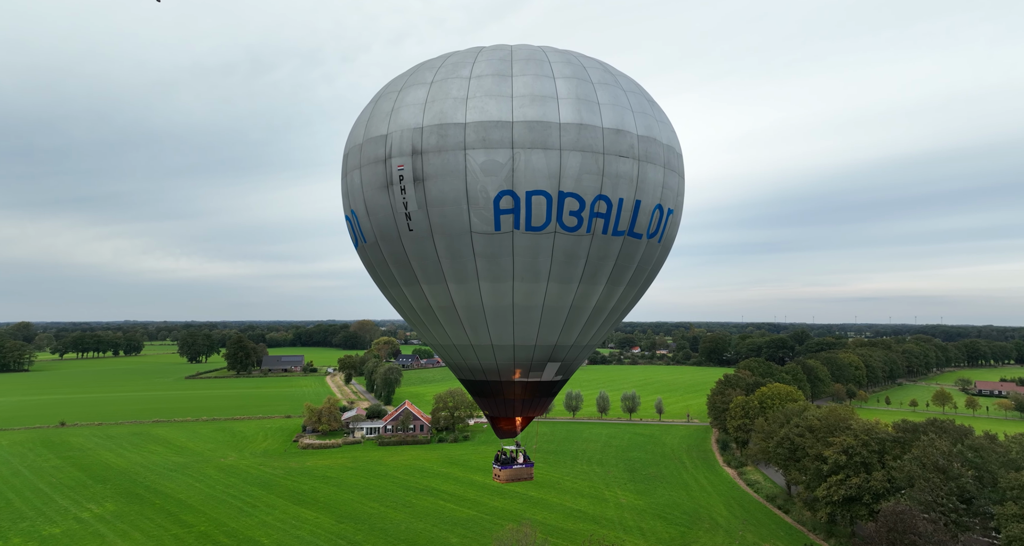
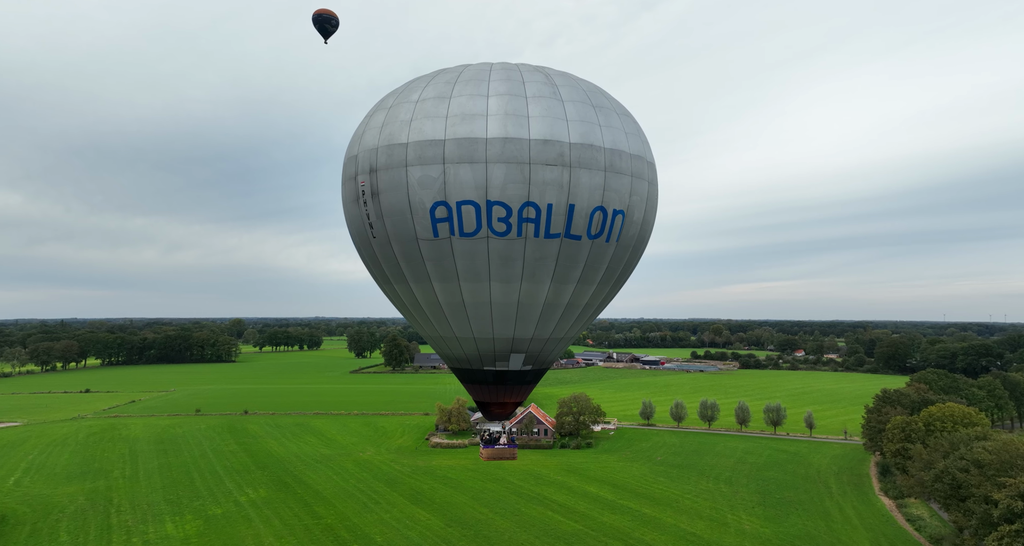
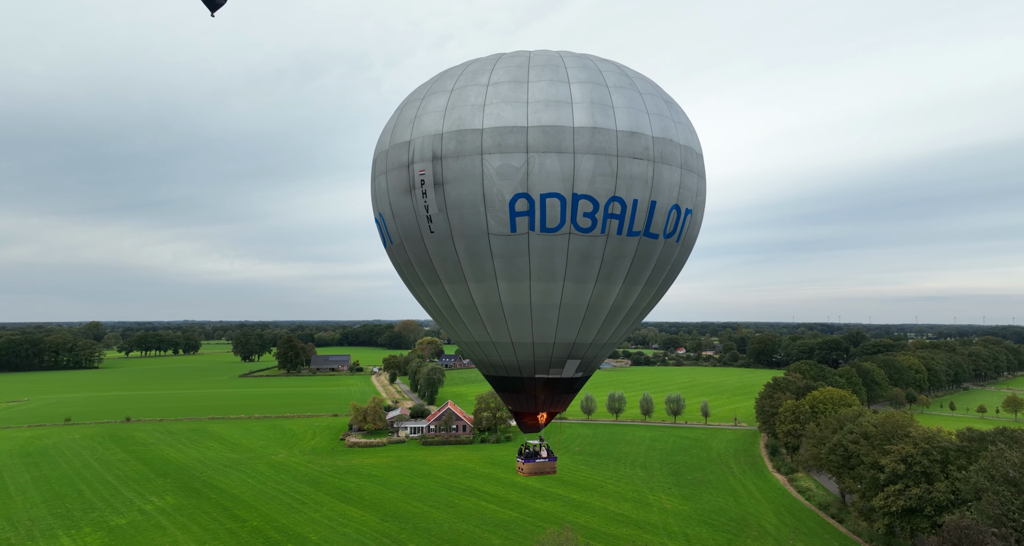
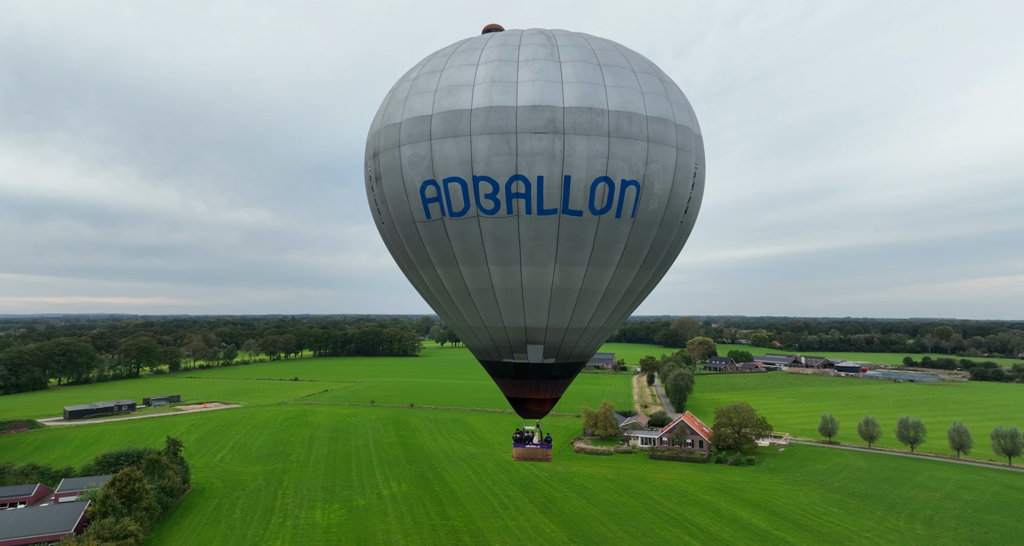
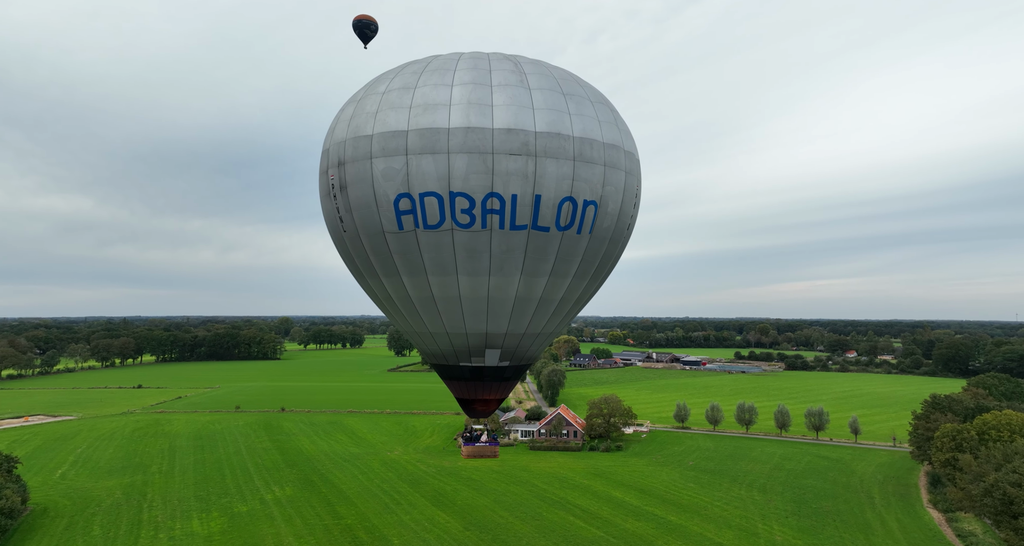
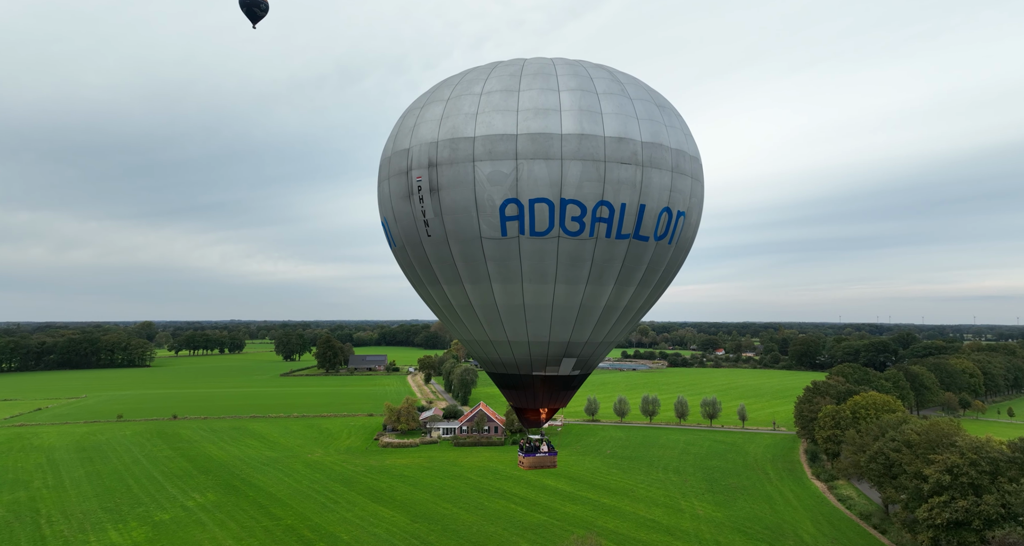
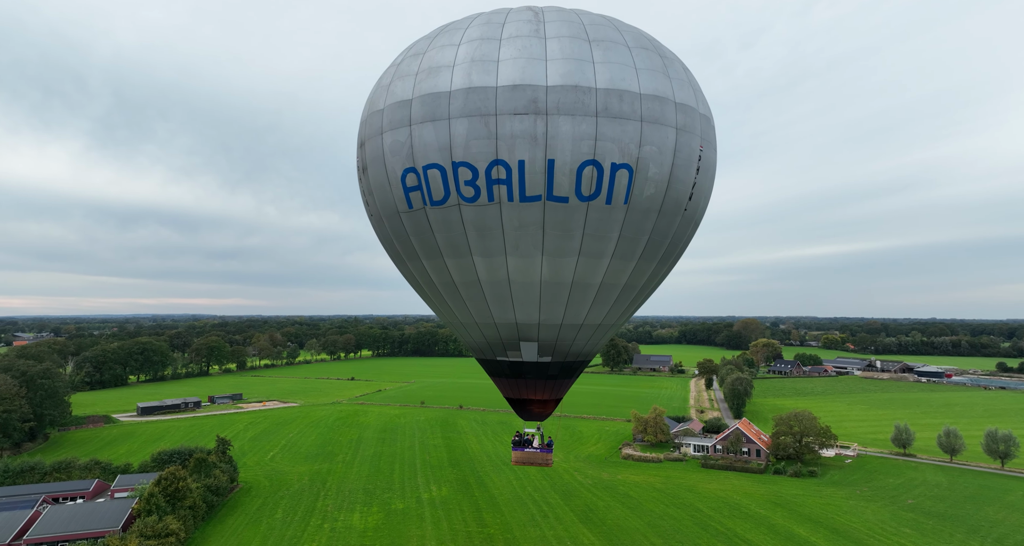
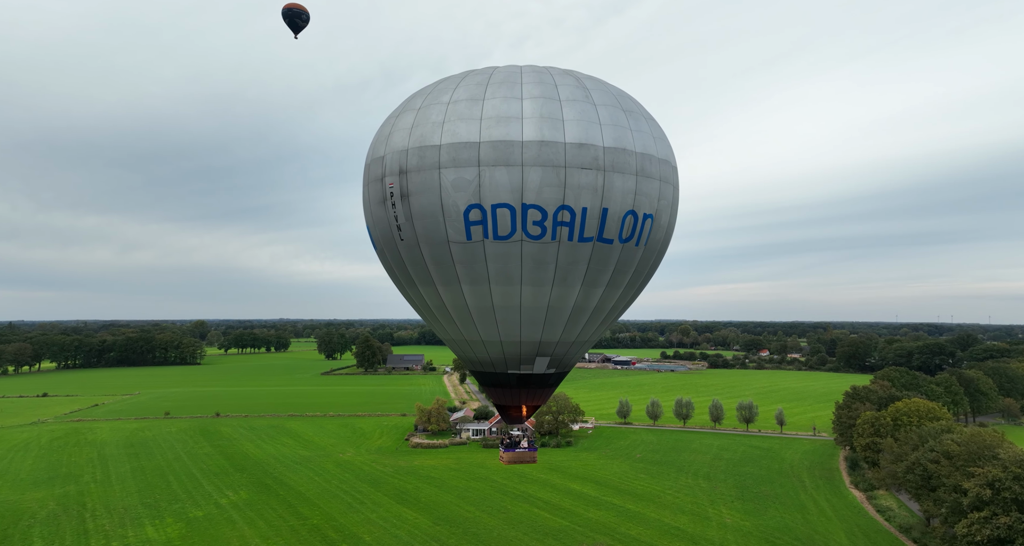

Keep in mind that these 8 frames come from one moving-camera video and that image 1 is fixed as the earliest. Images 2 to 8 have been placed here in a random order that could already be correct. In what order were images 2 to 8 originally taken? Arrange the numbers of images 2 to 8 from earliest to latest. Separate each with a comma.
3, 6, 8, 2, 5, 4, 7
